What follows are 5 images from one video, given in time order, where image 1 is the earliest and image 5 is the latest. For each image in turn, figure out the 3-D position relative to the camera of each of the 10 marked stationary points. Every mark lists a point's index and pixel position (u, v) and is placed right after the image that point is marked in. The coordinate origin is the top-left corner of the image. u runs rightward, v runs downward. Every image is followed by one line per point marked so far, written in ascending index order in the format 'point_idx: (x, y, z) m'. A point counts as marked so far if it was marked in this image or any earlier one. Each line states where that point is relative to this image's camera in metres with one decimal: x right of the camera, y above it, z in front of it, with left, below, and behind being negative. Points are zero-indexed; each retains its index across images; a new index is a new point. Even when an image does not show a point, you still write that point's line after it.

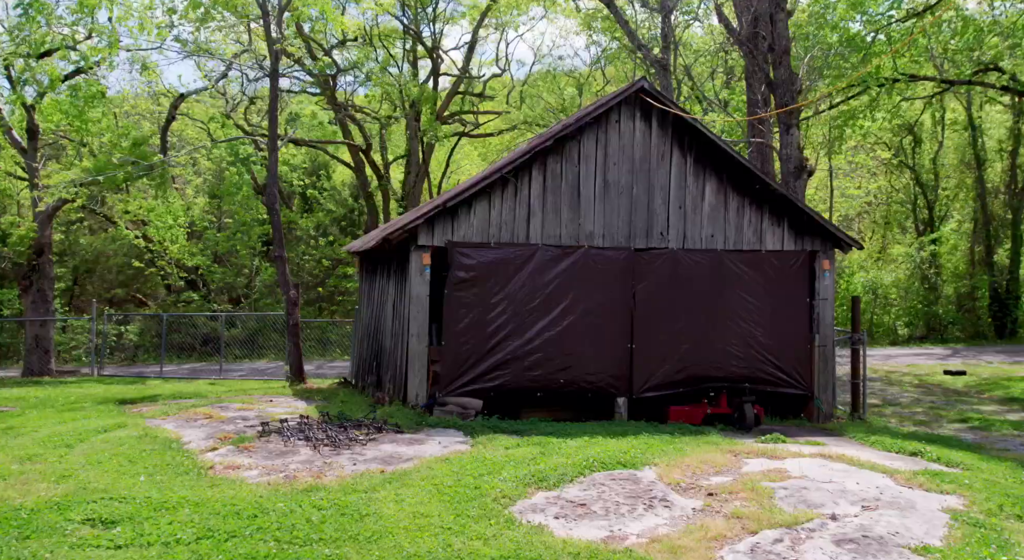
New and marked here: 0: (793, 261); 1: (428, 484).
0: (+4.1, +0.3, +14.1) m
1: (-0.7, -1.8, +8.7) m
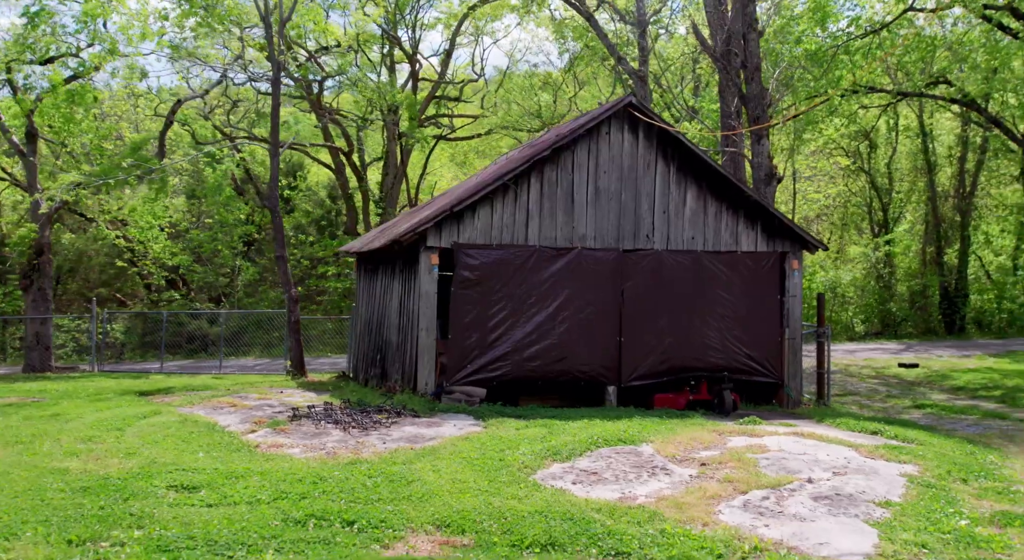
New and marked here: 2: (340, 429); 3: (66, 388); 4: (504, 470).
0: (+4.1, +0.3, +15.5) m
1: (-0.6, -1.8, +9.9) m
2: (-2.1, -1.8, +11.7) m
3: (-7.7, -1.9, +16.8) m
4: (-0.1, -1.8, +9.4) m
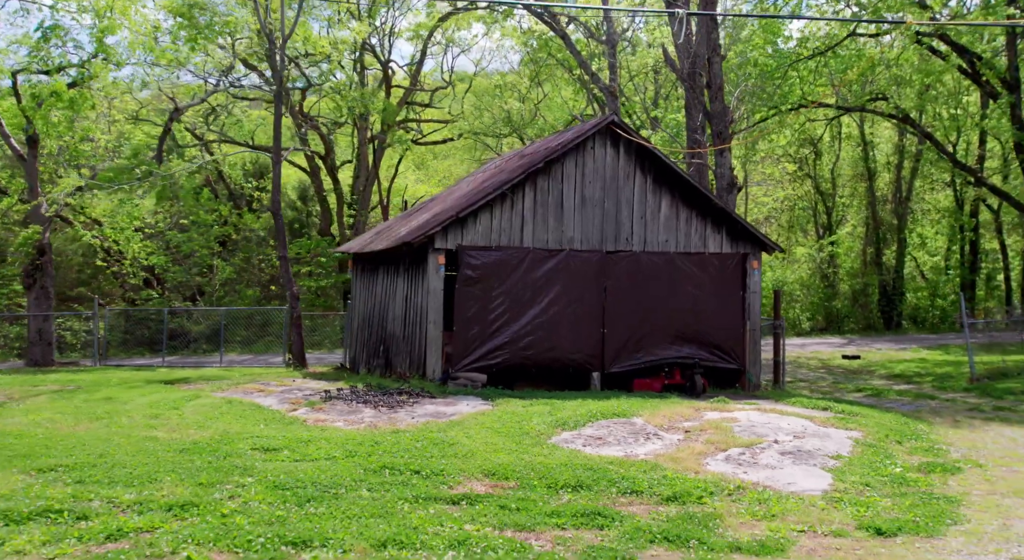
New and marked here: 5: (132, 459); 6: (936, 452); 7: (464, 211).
0: (+3.9, +0.3, +17.6) m
1: (-0.4, -1.8, +11.7) m
2: (-2.0, -1.8, +13.4) m
3: (-7.9, -1.8, +18.3) m
4: (+0.2, -1.8, +11.3) m
5: (-3.7, -1.7, +9.5) m
6: (+4.9, -2.0, +11.3) m
7: (-0.8, +1.1, +15.7) m
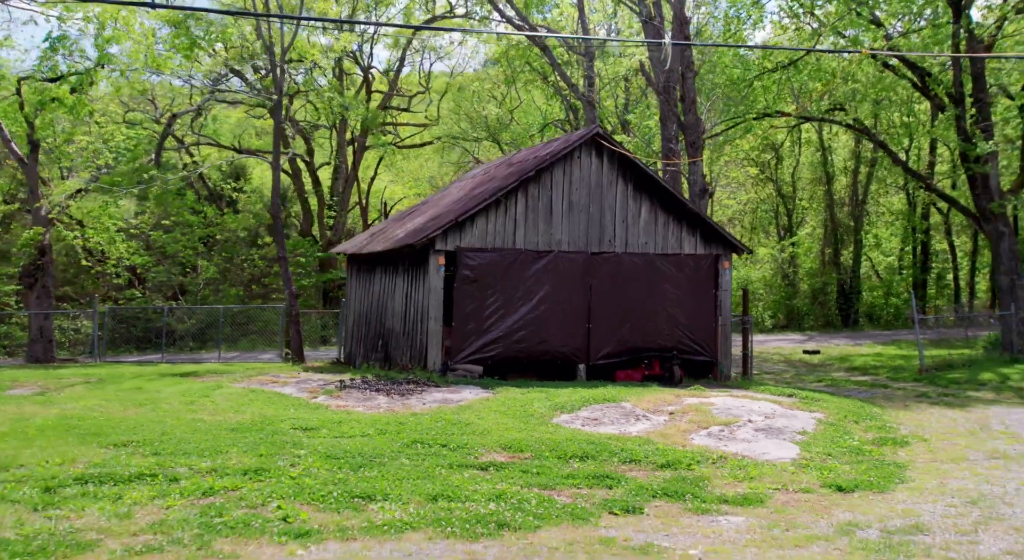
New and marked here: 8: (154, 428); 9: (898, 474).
0: (+3.8, +0.4, +19.2) m
1: (-0.3, -1.8, +13.2) m
2: (-2.0, -1.7, +14.8) m
3: (-8.1, -1.8, +19.4) m
4: (+0.2, -1.8, +12.8) m
5: (-3.6, -1.7, +10.8) m
6: (+5.0, -2.0, +12.9) m
7: (-0.9, +1.1, +17.2) m
8: (-4.2, -1.7, +11.3) m
9: (+4.0, -2.0, +10.0) m
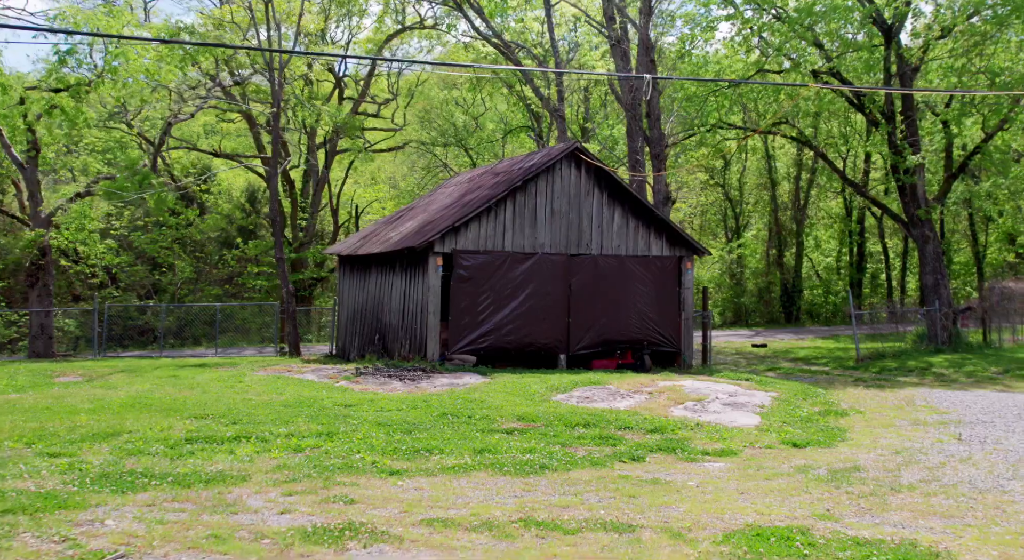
0: (+3.5, +0.4, +21.6) m
1: (-0.3, -1.7, +15.3) m
2: (-2.0, -1.7, +16.9) m
3: (-8.4, -1.8, +21.1) m
4: (+0.3, -1.8, +14.9) m
5: (-3.4, -1.7, +12.8) m
6: (+5.0, -2.0, +15.4) m
7: (-1.1, +1.1, +19.3) m
8: (-4.0, -1.7, +13.2) m
9: (+4.2, -2.0, +12.4) m
